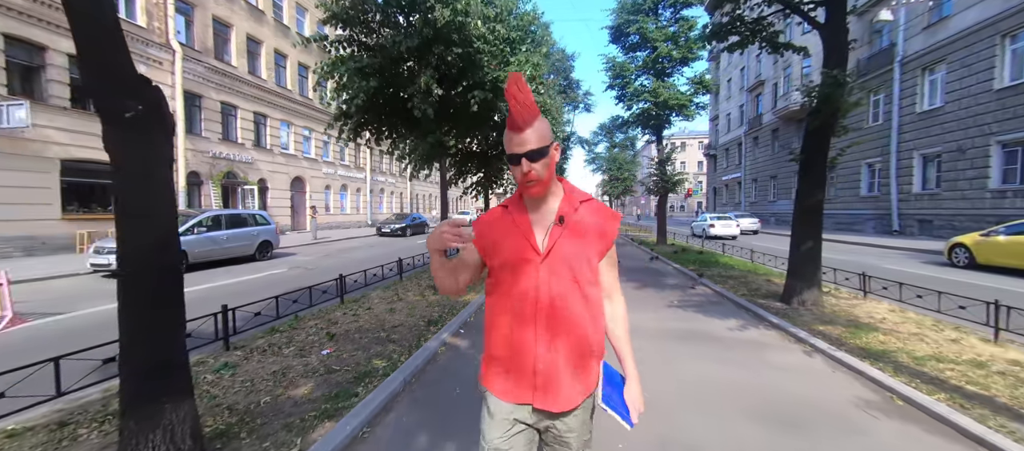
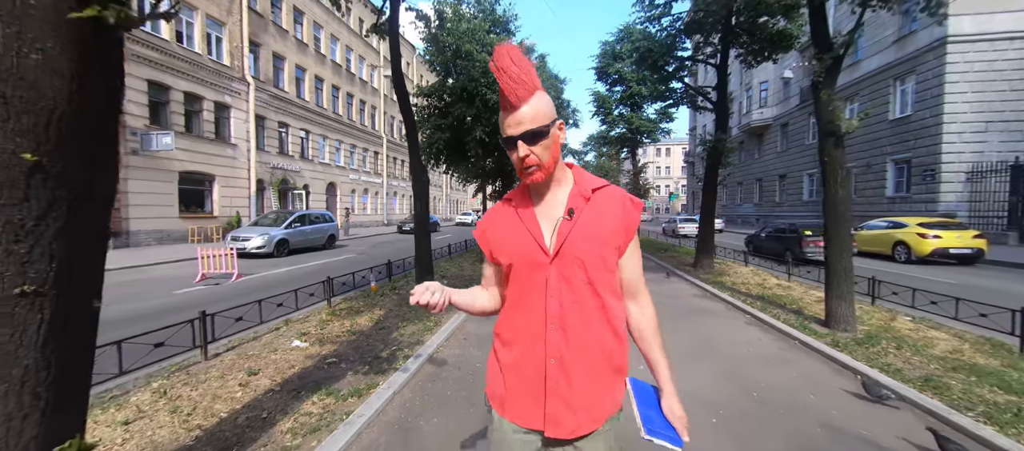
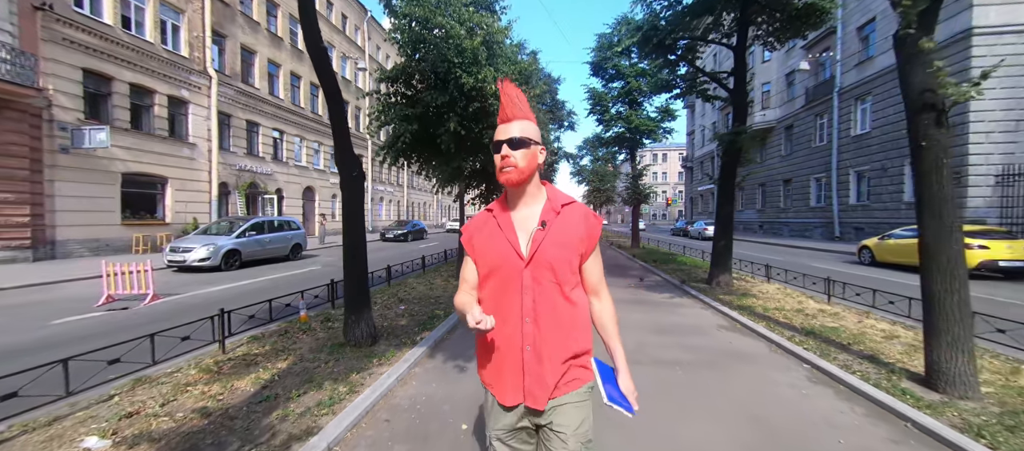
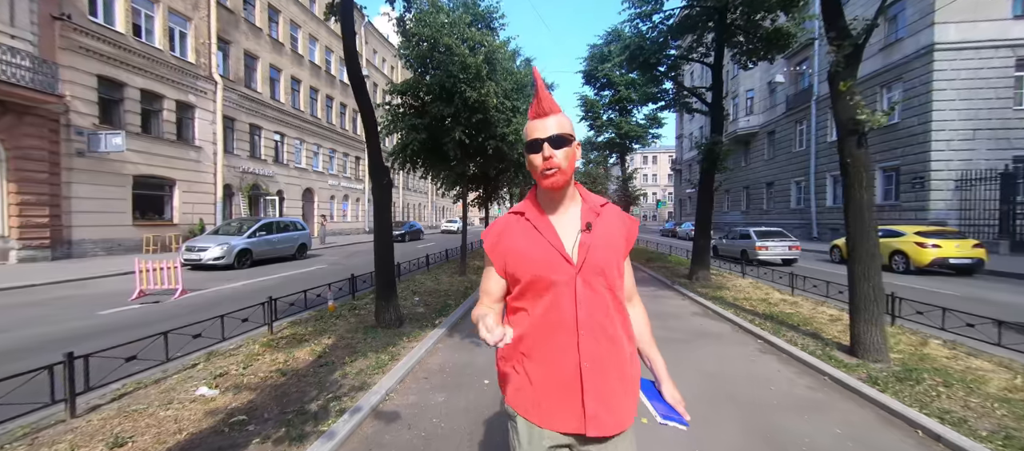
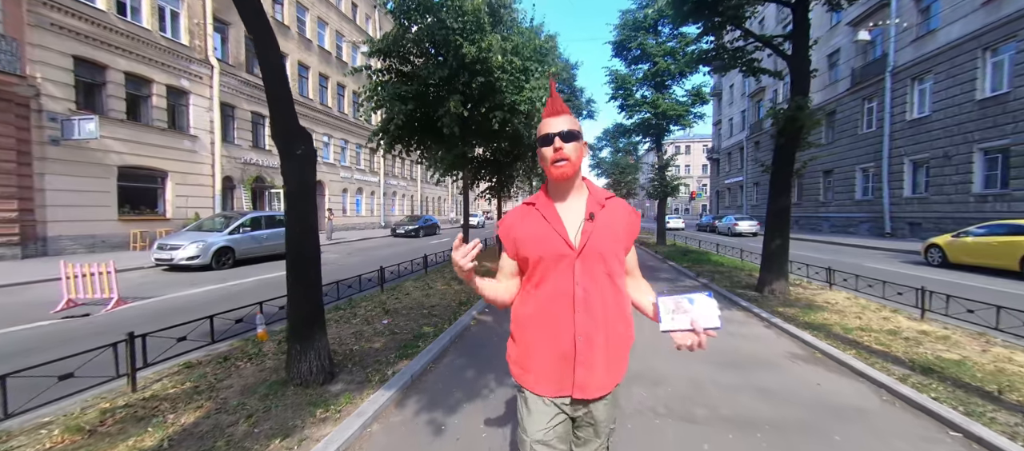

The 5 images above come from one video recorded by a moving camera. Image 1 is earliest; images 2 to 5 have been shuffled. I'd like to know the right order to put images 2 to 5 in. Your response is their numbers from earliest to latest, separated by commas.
5, 3, 4, 2
